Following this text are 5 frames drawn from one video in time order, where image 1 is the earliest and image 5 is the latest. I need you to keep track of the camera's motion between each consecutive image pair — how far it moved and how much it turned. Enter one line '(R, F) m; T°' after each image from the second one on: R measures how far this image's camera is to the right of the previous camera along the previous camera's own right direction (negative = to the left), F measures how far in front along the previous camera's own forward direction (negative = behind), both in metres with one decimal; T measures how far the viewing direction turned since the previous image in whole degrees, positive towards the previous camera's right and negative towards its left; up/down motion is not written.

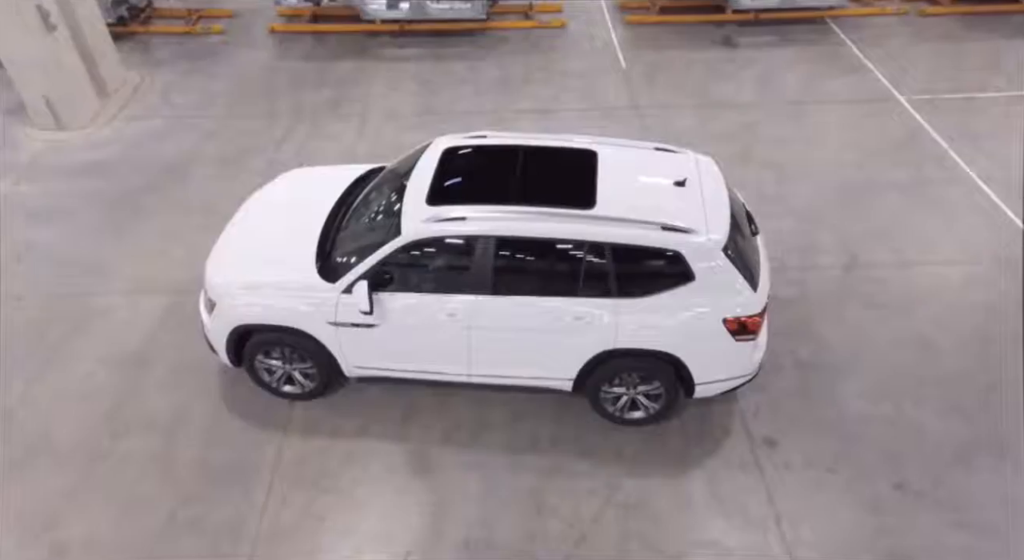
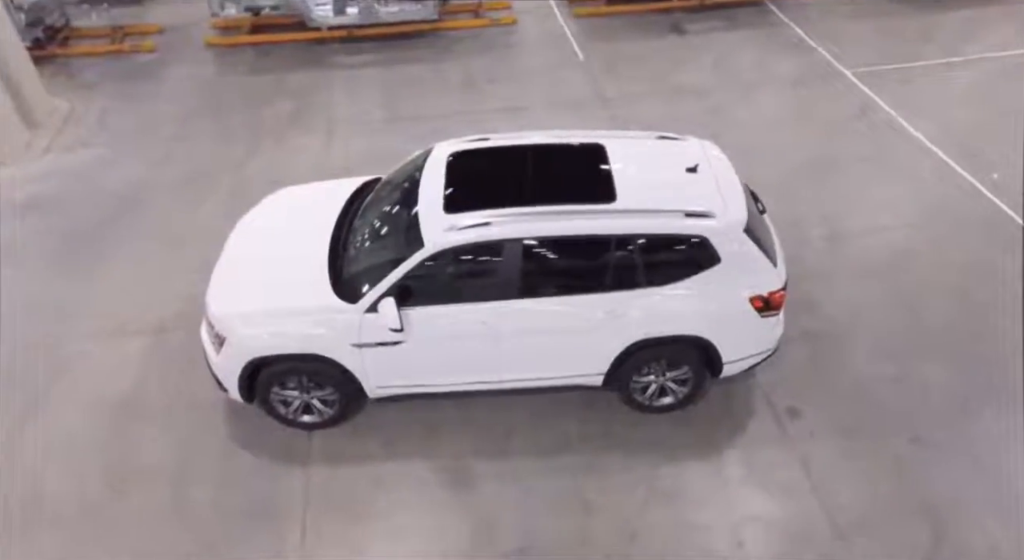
(-0.6, +0.1) m; +6°
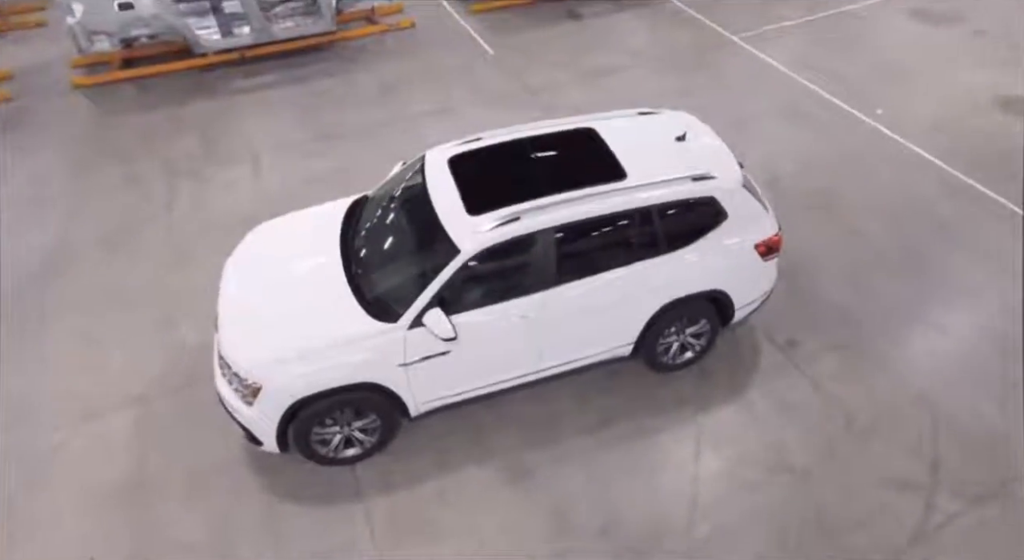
(-1.1, 0.0) m; +12°
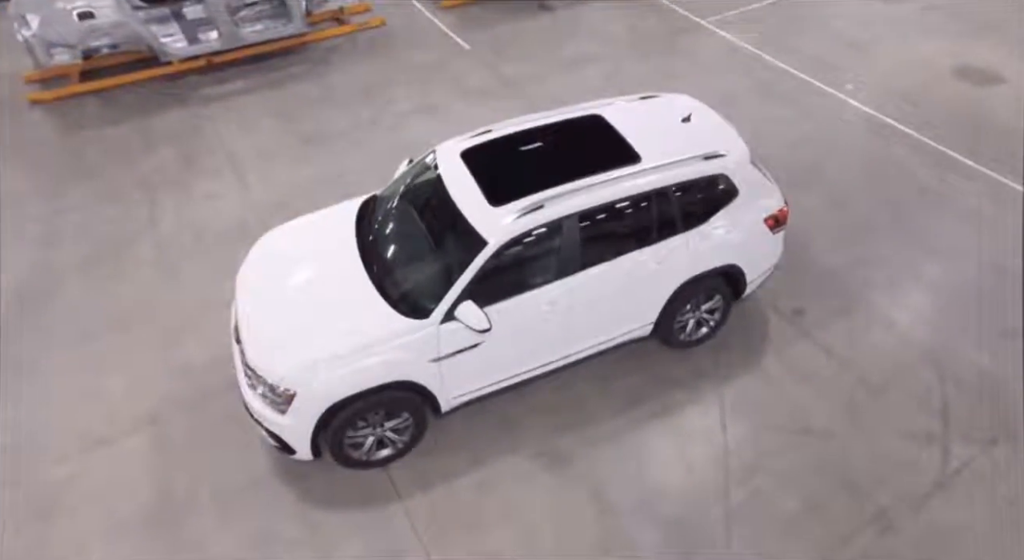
(-0.5, 0.0) m; +4°
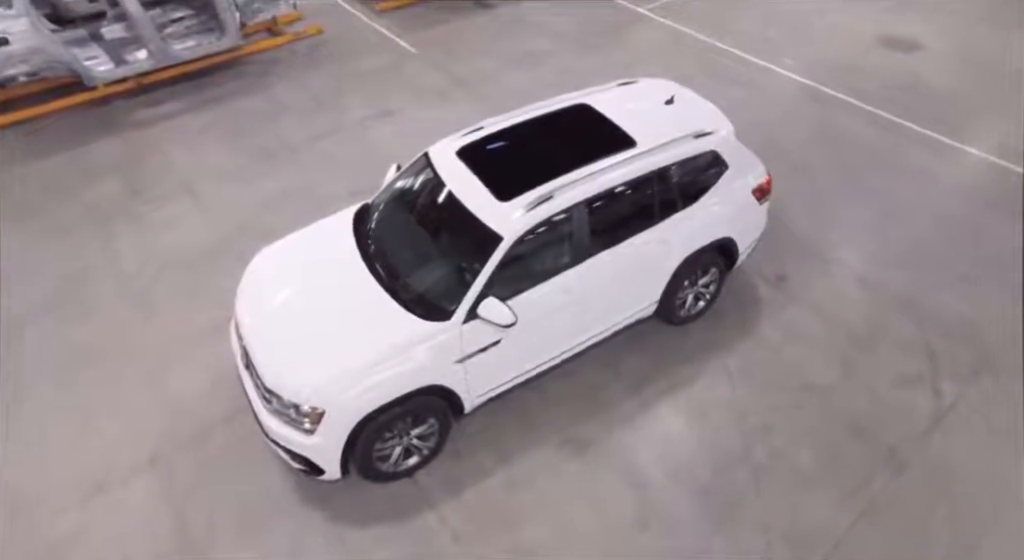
(-0.6, 0.0) m; +7°
